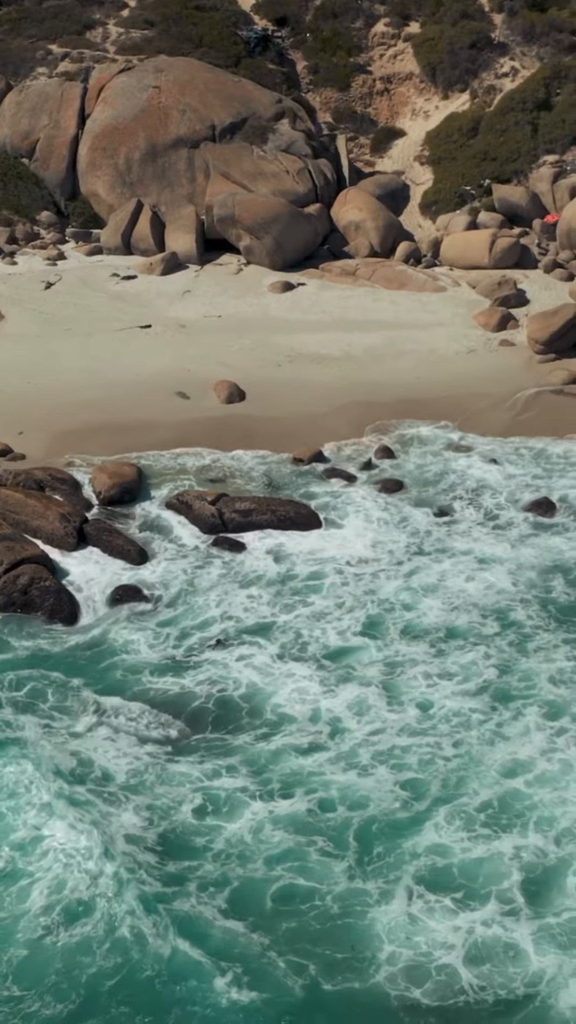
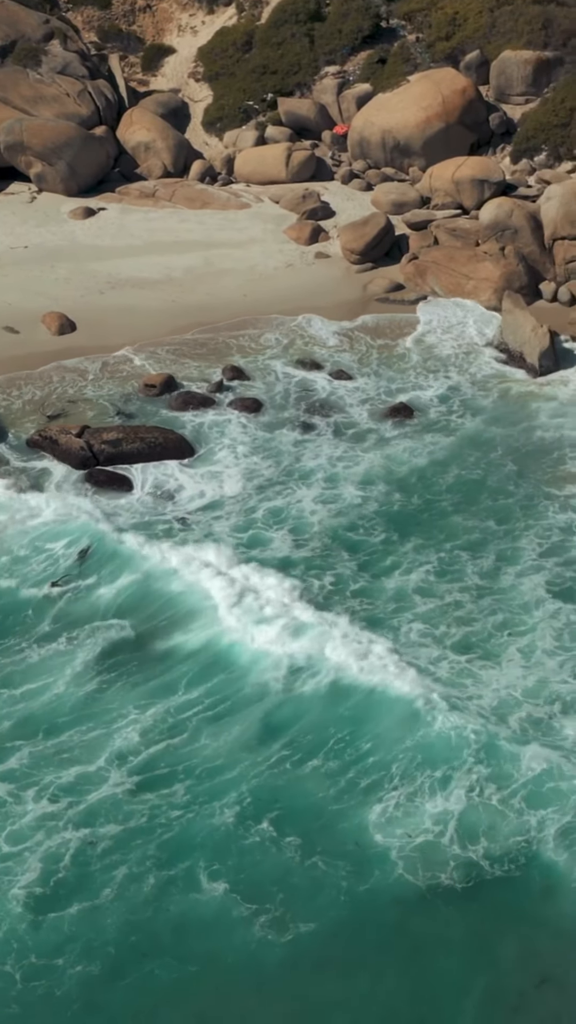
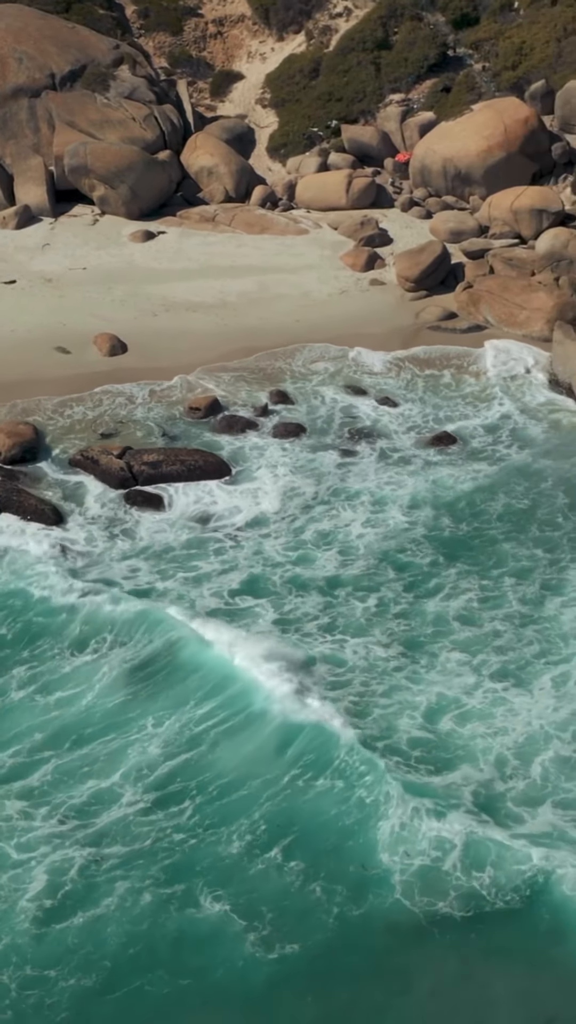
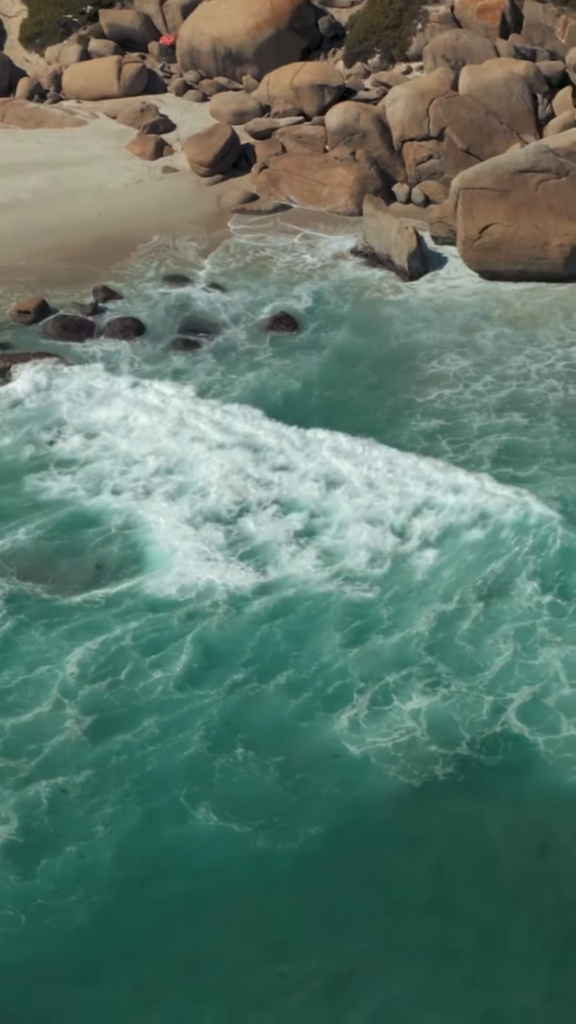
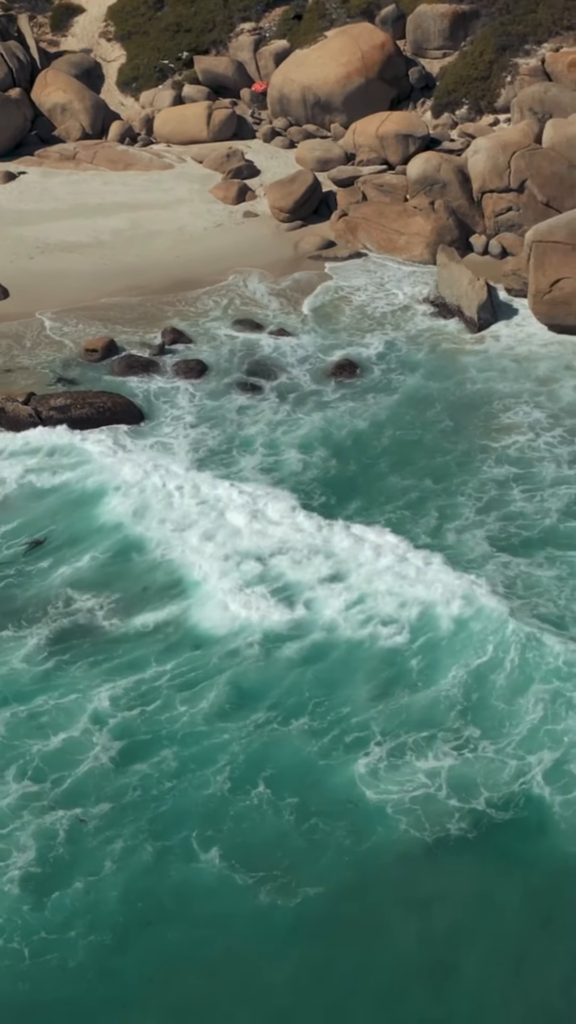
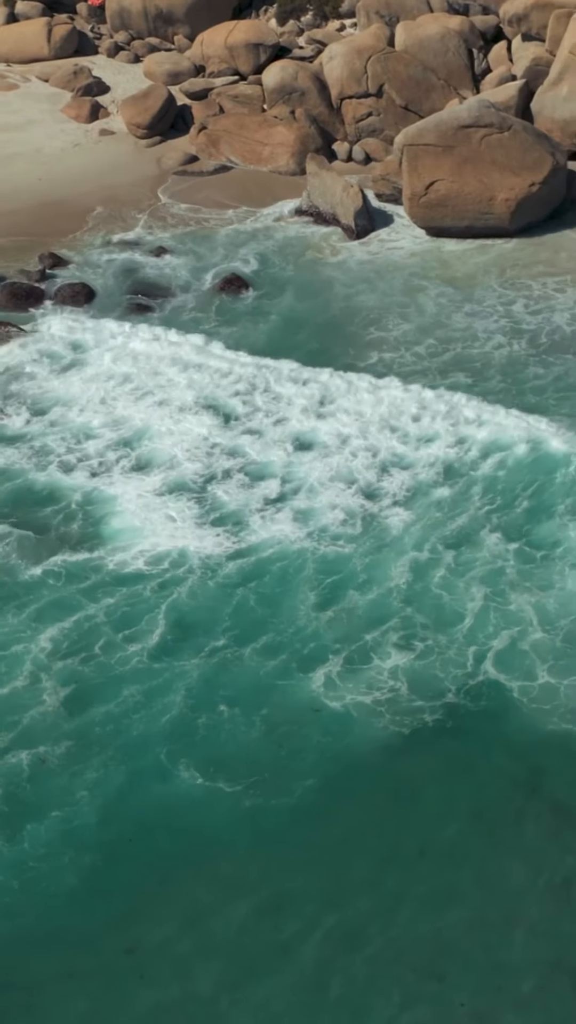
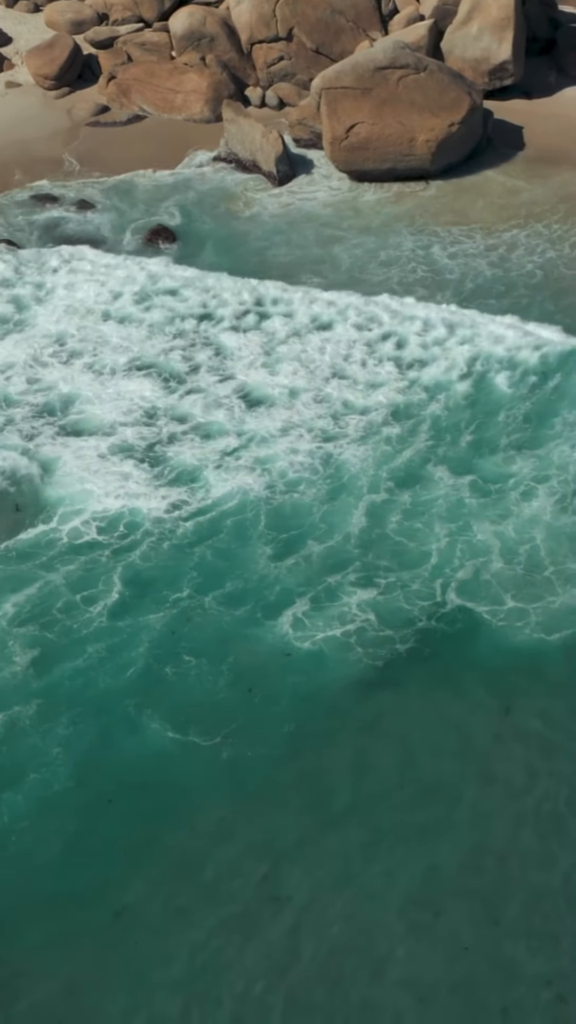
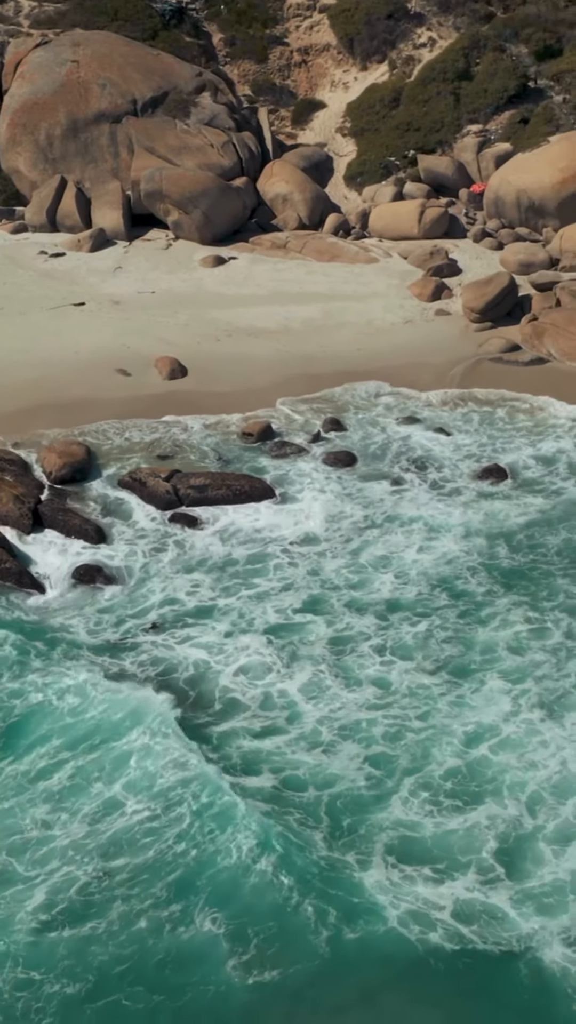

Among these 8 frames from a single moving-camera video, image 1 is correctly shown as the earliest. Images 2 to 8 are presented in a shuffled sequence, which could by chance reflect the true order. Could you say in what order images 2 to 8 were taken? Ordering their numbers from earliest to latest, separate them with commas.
8, 3, 2, 5, 4, 6, 7
